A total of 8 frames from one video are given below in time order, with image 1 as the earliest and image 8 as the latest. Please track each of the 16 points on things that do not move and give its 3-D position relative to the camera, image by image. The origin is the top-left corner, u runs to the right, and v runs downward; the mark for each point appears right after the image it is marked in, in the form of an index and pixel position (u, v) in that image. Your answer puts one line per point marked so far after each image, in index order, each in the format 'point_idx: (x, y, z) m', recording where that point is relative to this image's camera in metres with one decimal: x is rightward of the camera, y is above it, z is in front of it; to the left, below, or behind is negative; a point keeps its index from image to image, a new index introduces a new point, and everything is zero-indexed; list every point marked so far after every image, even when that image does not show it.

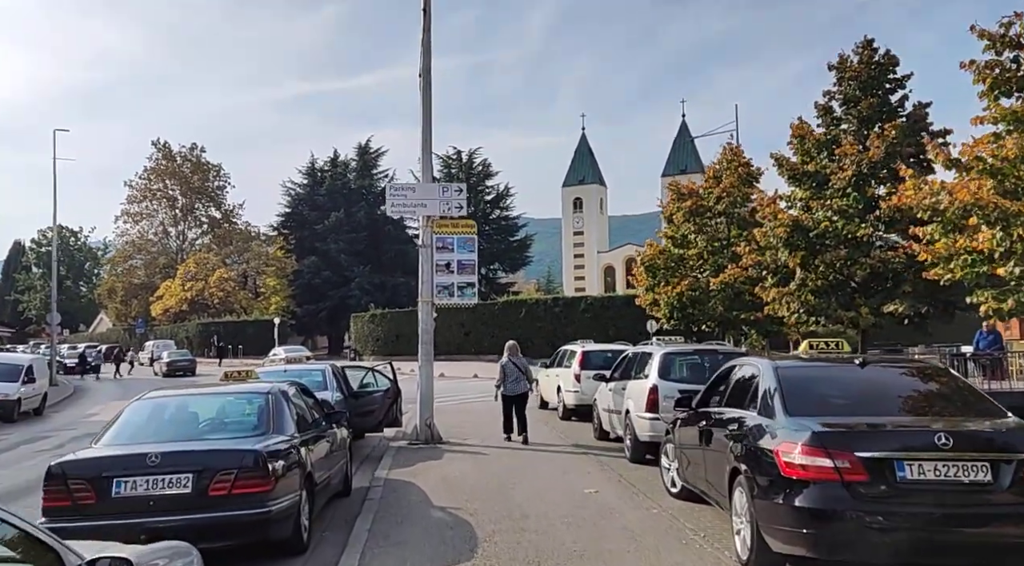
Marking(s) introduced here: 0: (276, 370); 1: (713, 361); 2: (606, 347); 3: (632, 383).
0: (-4.6, -1.7, +15.4) m
1: (+2.9, -1.2, +12.6) m
2: (+2.2, -1.5, +19.4) m
3: (+1.9, -1.6, +13.4) m
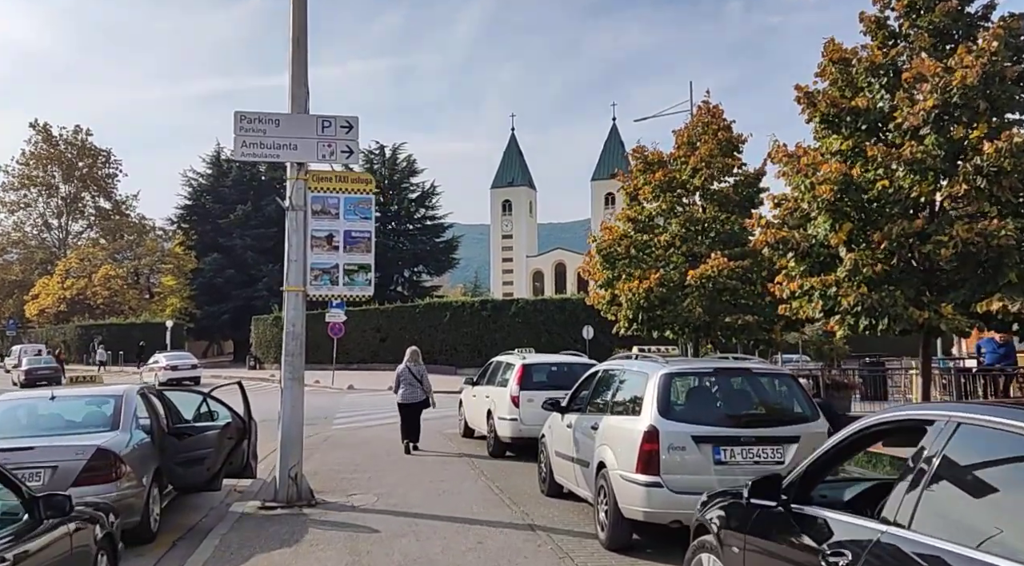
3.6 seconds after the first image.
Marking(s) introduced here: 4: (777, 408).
0: (-5.8, -1.4, +9.9) m
1: (+2.0, -1.0, +7.8) m
2: (+0.6, -1.3, +14.5) m
3: (+1.0, -1.4, +8.5) m
4: (+2.4, -1.2, +7.7) m
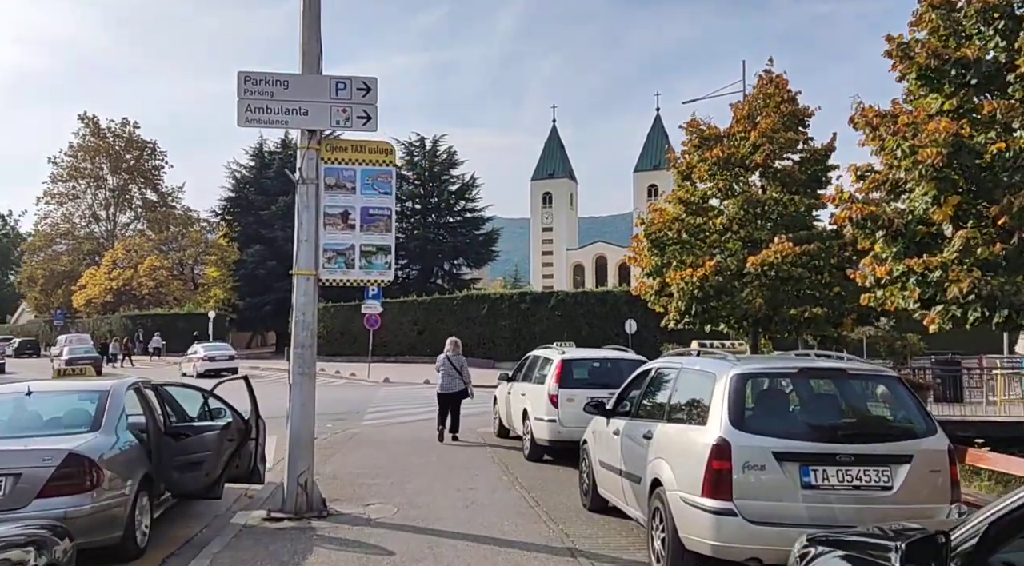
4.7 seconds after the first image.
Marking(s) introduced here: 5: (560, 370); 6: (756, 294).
0: (-5.3, -1.2, +8.8) m
1: (+2.3, -0.8, +6.3) m
2: (+1.3, -1.1, +13.1) m
3: (+1.3, -1.2, +7.1) m
4: (+2.7, -1.0, +6.2) m
5: (+0.7, -1.3, +12.7) m
6: (+4.4, -0.2, +15.1) m
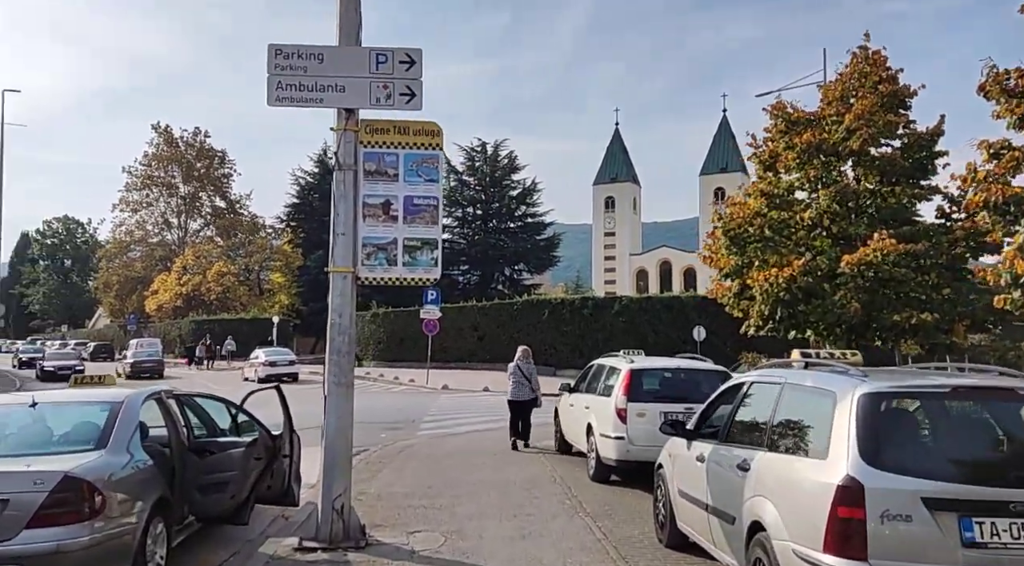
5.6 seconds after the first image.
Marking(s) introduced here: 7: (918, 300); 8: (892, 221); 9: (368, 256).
0: (-4.8, -1.1, +8.0) m
1: (+2.7, -0.8, +4.9) m
2: (+2.2, -1.2, +11.7) m
3: (+1.7, -1.2, +5.7) m
4: (+3.1, -1.0, +4.7) m
5: (+1.6, -1.4, +11.4) m
6: (+5.5, -0.2, +13.5) m
7: (+6.7, -0.2, +13.5) m
8: (+7.3, +1.2, +15.8) m
9: (-1.5, +0.3, +8.6) m
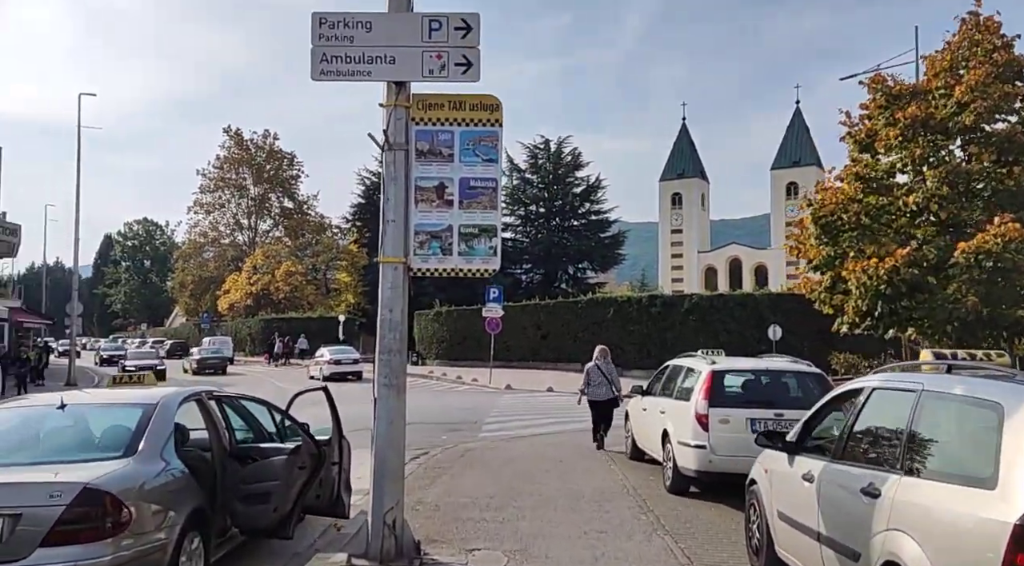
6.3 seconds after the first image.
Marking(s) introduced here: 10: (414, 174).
0: (-4.1, -1.1, +7.4) m
1: (+3.1, -0.7, +3.8) m
2: (+3.0, -1.1, +10.6) m
3: (+2.1, -1.1, +4.6) m
4: (+3.4, -0.9, +3.6) m
5: (+2.5, -1.3, +10.3) m
6: (+6.5, -0.1, +12.1) m
7: (+7.8, -0.1, +12.0) m
8: (+8.5, +1.3, +14.3) m
9: (-0.8, +0.4, +7.7) m
10: (-0.9, +1.0, +7.8) m
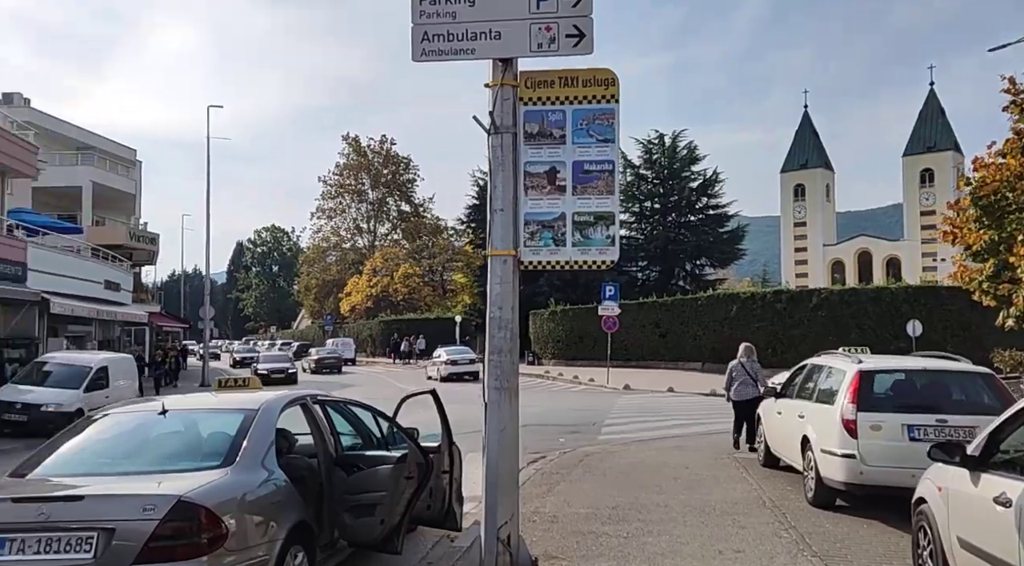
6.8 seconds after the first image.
0: (-3.1, -1.1, +7.2) m
1: (+3.5, -0.6, +2.6) m
2: (+4.4, -0.9, +9.4) m
3: (+2.7, -1.0, +3.6) m
4: (+3.9, -0.8, +2.4) m
5: (+3.8, -1.1, +9.2) m
6: (+8.0, +0.1, +10.4) m
7: (+9.3, +0.1, +10.1) m
8: (+10.3, +1.5, +12.3) m
9: (+0.2, +0.4, +7.1) m
10: (+0.1, +1.1, +7.1) m
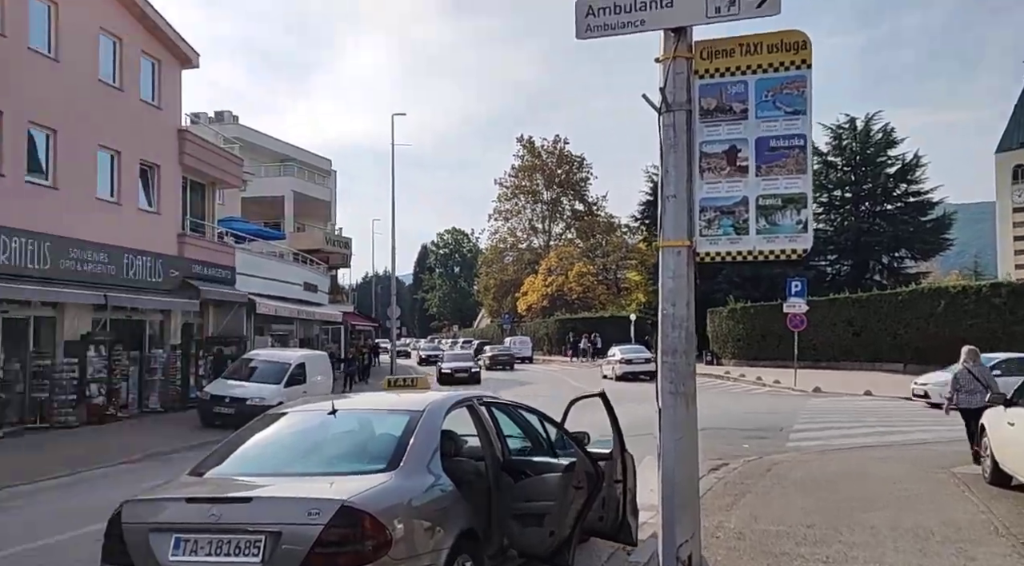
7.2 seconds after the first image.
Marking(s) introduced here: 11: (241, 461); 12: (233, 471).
0: (-1.6, -1.1, +7.2) m
1: (+3.9, -0.5, +1.3) m
2: (+6.2, -0.8, +7.7) m
3: (+3.3, -0.9, +2.5) m
4: (+4.2, -0.7, +1.0) m
5: (+5.6, -1.0, +7.7) m
6: (+9.9, +0.3, +7.9) m
7: (+11.1, +0.3, +7.4) m
8: (+12.5, +1.7, +9.3) m
9: (+1.5, +0.5, +6.4) m
10: (+1.5, +1.1, +6.5) m
11: (-2.1, -1.4, +6.4) m
12: (-2.1, -1.4, +6.2) m
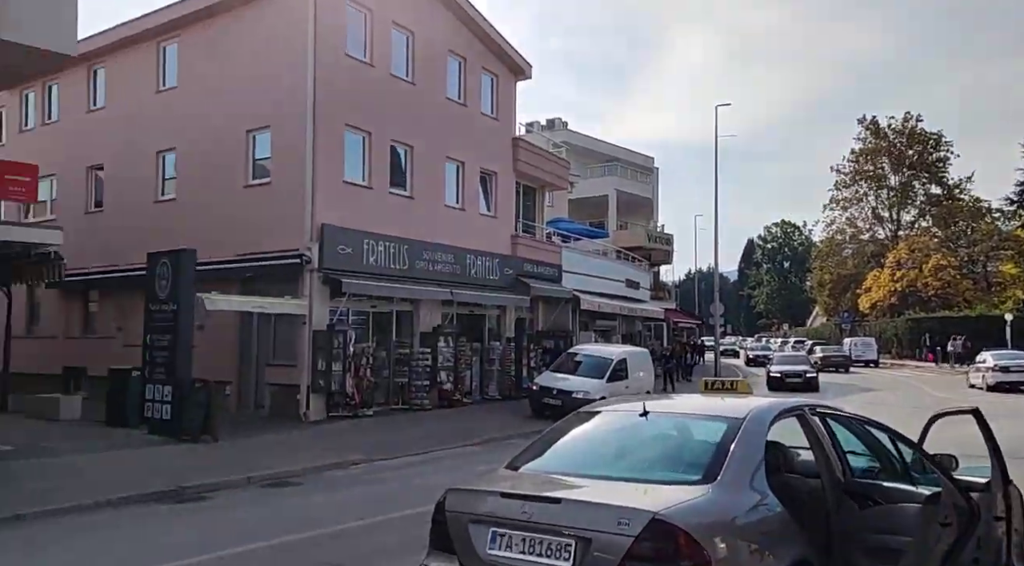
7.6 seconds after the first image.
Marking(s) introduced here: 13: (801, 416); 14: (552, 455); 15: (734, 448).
0: (+1.1, -1.0, +6.8) m
1: (+3.9, -0.5, -0.7) m
2: (+8.5, -0.7, +4.3) m
3: (+3.8, -0.9, +0.5) m
4: (+4.1, -0.6, -1.1) m
5: (+7.9, -1.0, +4.5) m
6: (+12.0, +0.3, +3.1) m
7: (+12.9, +0.4, +2.2) m
8: (+14.9, +1.8, +3.4) m
9: (+3.7, +0.5, +4.9) m
10: (+3.6, +1.2, +4.9) m
11: (+0.3, -1.3, +6.2) m
12: (+0.2, -1.4, +6.1) m
13: (+2.2, -1.0, +6.2) m
14: (+0.3, -1.3, +6.3) m
15: (+1.5, -1.1, +5.6) m
